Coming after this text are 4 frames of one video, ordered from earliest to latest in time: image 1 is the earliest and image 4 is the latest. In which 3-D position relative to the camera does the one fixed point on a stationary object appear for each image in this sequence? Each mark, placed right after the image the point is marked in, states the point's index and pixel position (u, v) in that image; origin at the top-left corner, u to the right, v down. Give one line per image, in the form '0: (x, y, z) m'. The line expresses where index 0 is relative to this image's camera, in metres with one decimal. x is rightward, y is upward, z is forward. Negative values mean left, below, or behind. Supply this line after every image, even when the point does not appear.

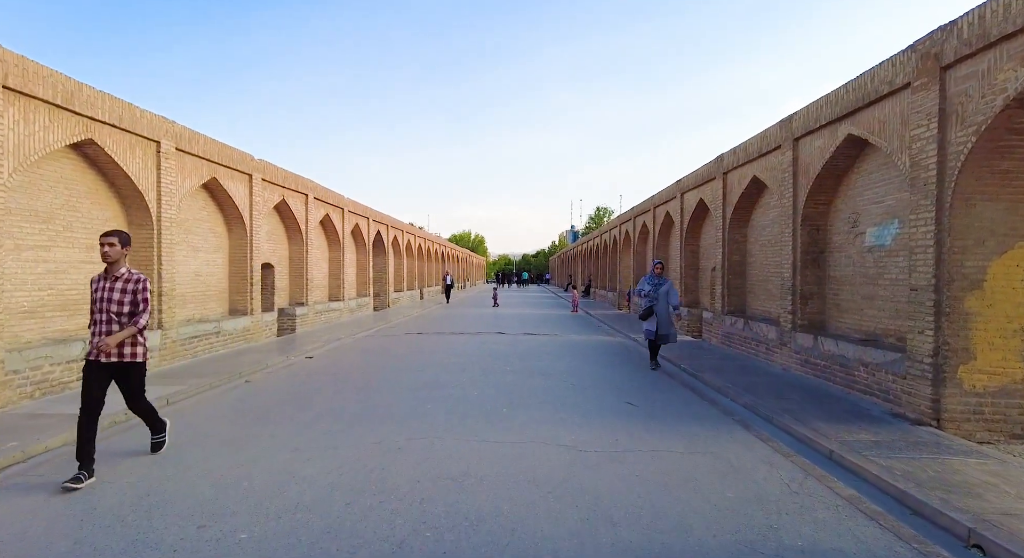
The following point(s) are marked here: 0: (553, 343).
0: (+0.9, -1.4, +10.9) m
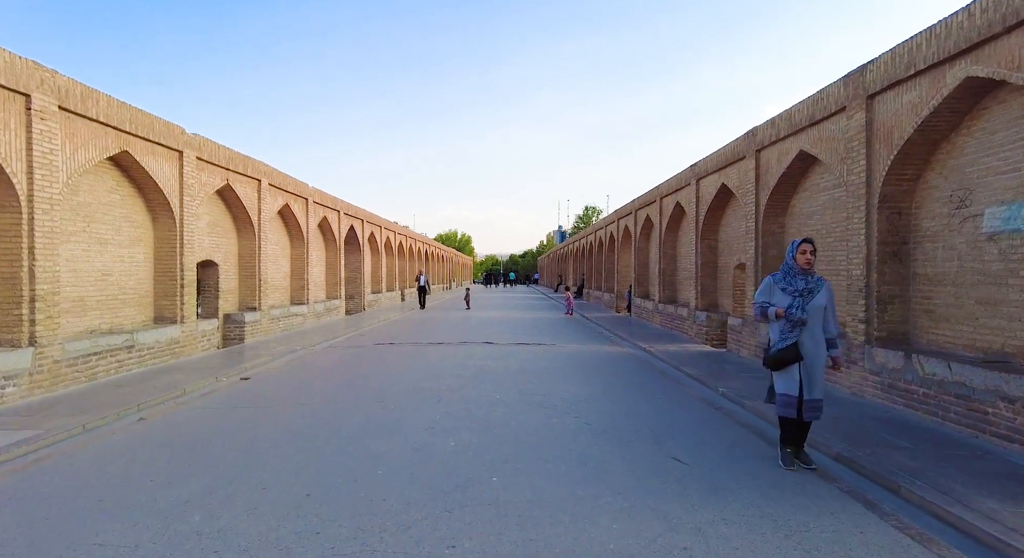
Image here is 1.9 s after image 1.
0: (+0.7, -1.4, +9.1) m
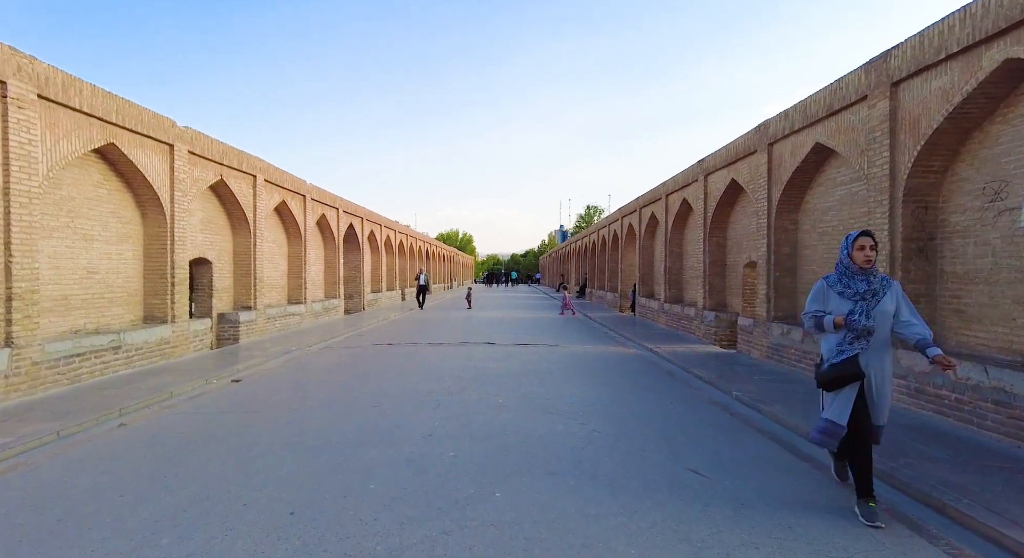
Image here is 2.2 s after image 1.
0: (+0.8, -1.4, +8.8) m
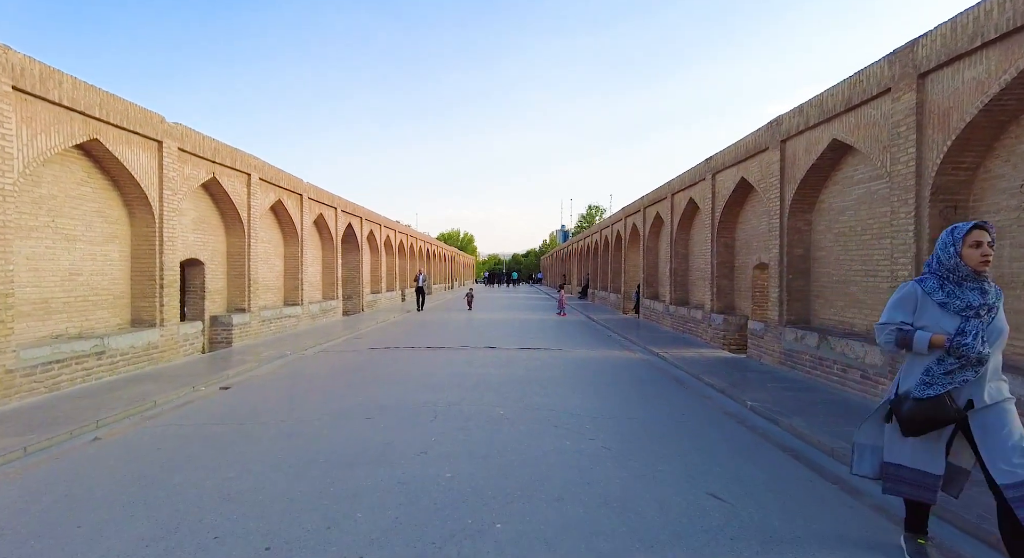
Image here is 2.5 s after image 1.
0: (+0.8, -1.4, +8.4) m
